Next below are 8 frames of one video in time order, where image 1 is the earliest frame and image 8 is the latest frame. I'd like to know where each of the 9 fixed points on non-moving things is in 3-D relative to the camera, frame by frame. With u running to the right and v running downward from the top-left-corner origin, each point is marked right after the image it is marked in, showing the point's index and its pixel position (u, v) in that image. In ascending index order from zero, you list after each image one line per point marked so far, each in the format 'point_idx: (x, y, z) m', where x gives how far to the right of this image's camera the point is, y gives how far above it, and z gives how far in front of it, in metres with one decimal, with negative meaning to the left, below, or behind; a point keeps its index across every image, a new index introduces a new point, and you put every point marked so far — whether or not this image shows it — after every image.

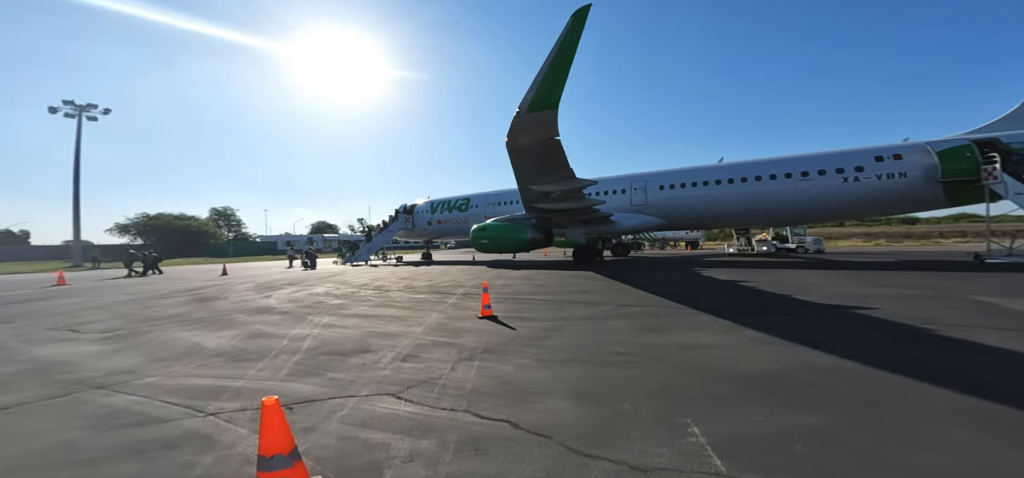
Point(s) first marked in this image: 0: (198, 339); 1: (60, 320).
0: (-4.4, -1.4, +4.7) m
1: (-9.2, -1.6, +6.4) m
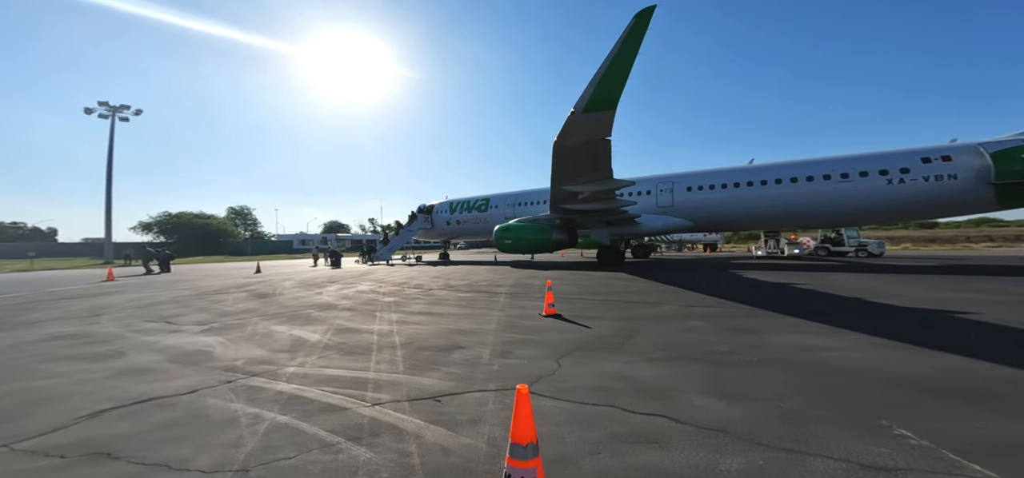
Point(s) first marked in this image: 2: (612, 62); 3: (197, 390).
0: (-3.2, -1.4, +5.0) m
1: (-7.9, -1.5, +6.8) m
2: (+2.2, +3.7, +7.0) m
3: (-2.5, -1.2, +2.6) m
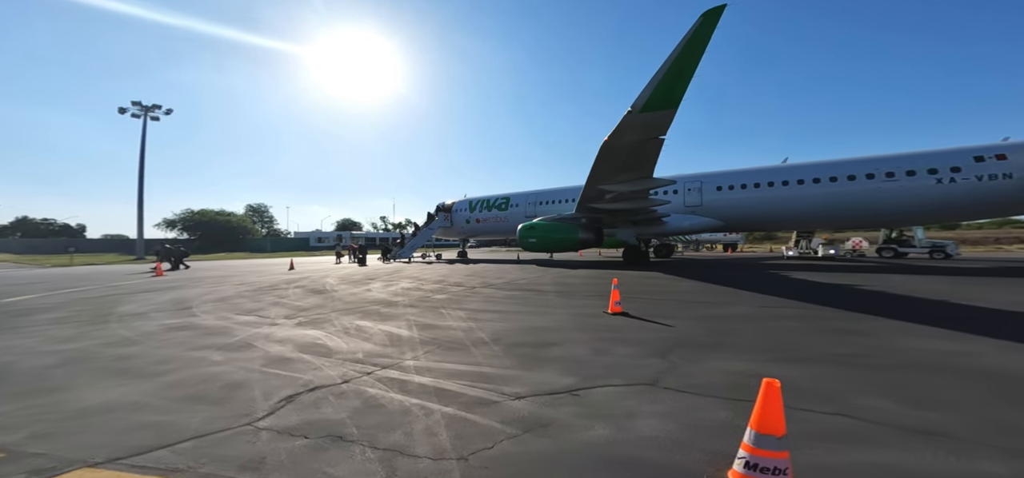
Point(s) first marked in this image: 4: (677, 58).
0: (-2.0, -1.4, +5.2) m
1: (-6.6, -1.5, +7.3) m
2: (+3.5, +3.7, +6.9) m
3: (-1.4, -1.2, +2.7) m
4: (+4.3, +3.9, +7.8) m
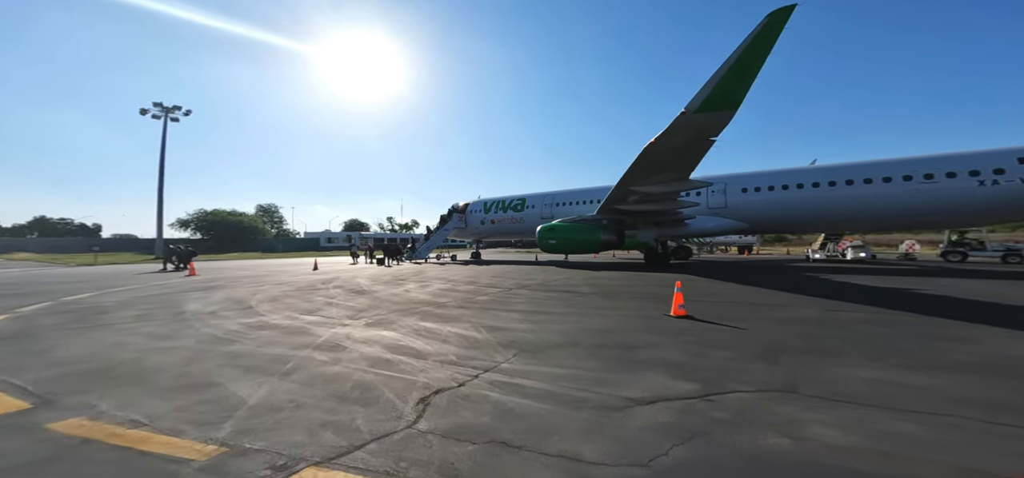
0: (-0.9, -1.4, +5.3) m
1: (-5.5, -1.5, +7.5) m
2: (+4.6, +3.7, +6.8) m
3: (-0.4, -1.2, +2.7) m
4: (+5.4, +3.9, +7.6) m
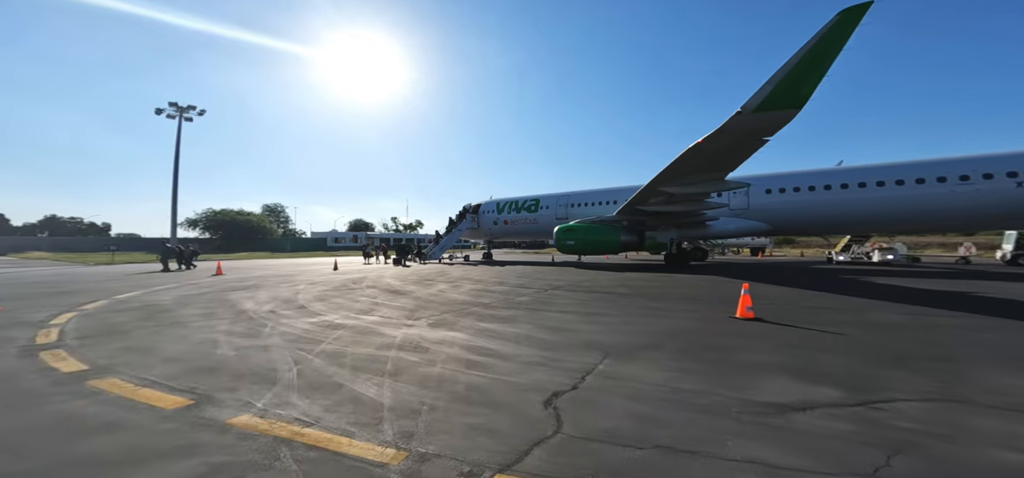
0: (+0.1, -1.4, +5.2) m
1: (-4.4, -1.5, +7.5) m
2: (+5.7, +3.7, +6.6) m
3: (+0.5, -1.2, +2.7) m
4: (+6.5, +3.9, +7.3) m
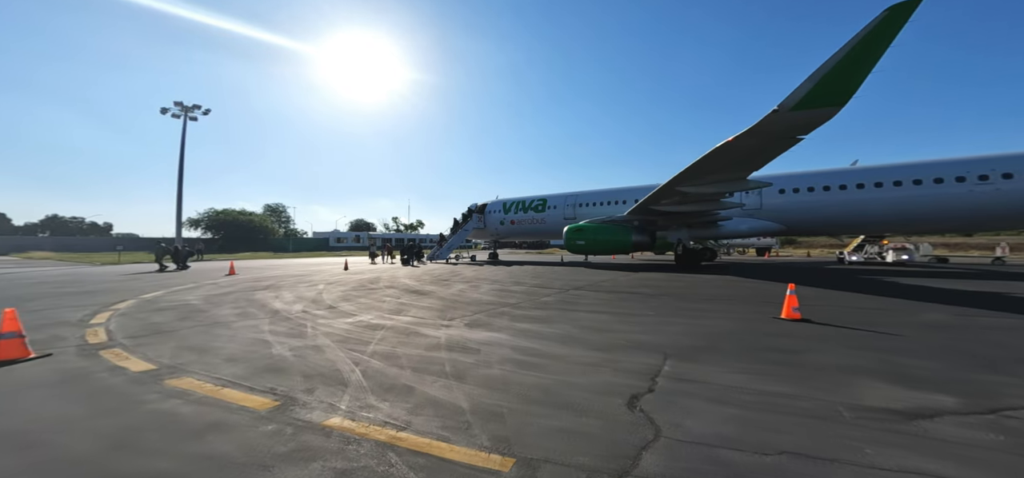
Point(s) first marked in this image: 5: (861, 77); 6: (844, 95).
0: (+0.7, -1.4, +5.1) m
1: (-3.7, -1.5, +7.5) m
2: (+6.4, +3.7, +6.4) m
3: (+1.1, -1.2, +2.6) m
4: (+7.2, +3.9, +7.2) m
5: (+7.9, +3.6, +7.5) m
6: (+7.7, +3.3, +7.7) m
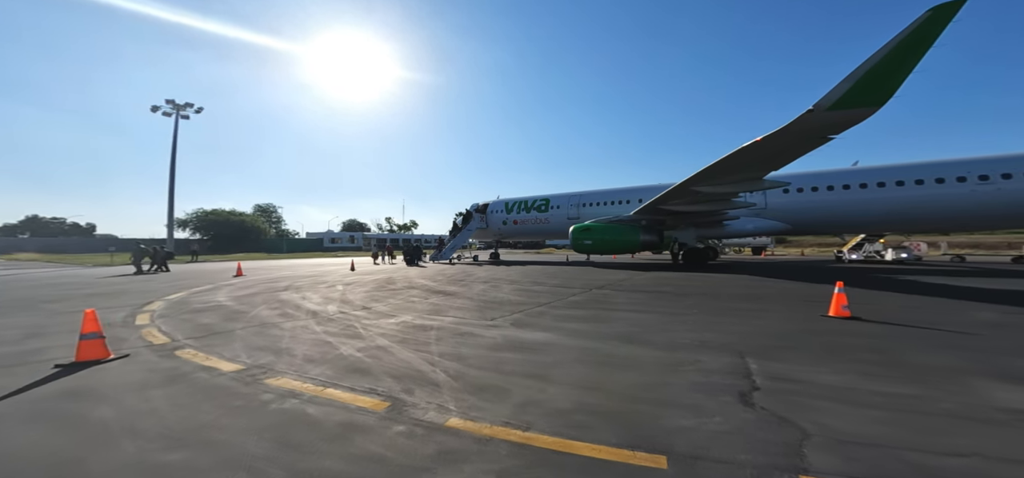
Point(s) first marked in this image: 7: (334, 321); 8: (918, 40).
0: (+1.5, -1.4, +5.1) m
1: (-3.0, -1.5, +7.5) m
2: (+7.1, +3.7, +6.4) m
3: (+1.9, -1.1, +2.5) m
4: (+7.9, +3.9, +7.1) m
5: (+8.7, +3.6, +7.4) m
6: (+8.5, +3.3, +7.6) m
7: (-2.9, -1.3, +5.5) m
8: (+7.9, +4.1, +6.5) m
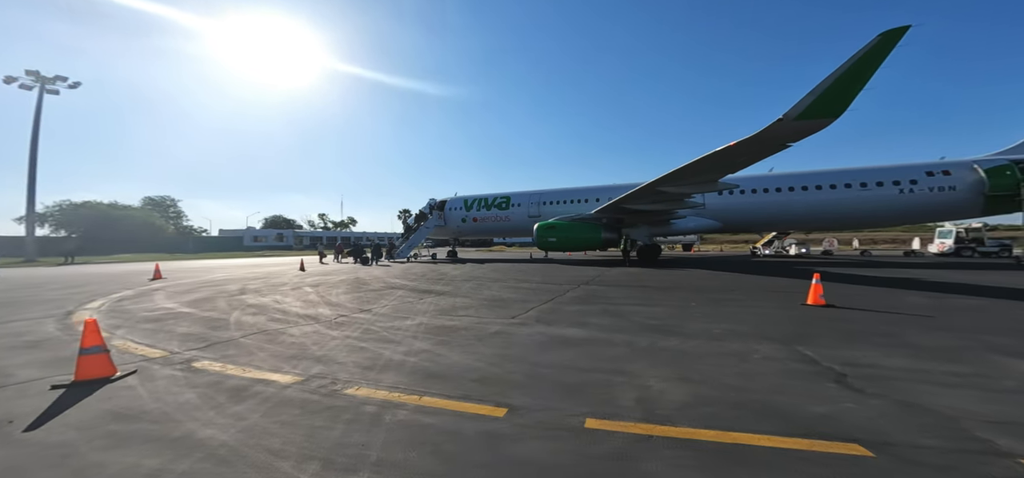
0: (+1.9, -1.3, +5.2) m
1: (-2.8, -1.4, +6.9) m
2: (+7.3, +3.8, +7.2) m
3: (+2.6, -1.1, +2.7) m
4: (+8.0, +4.0, +8.0) m
5: (+8.7, +3.7, +8.4) m
6: (+8.5, +3.4, +8.6) m
7: (-2.5, -1.3, +4.9) m
8: (+8.1, +4.2, +7.4) m
